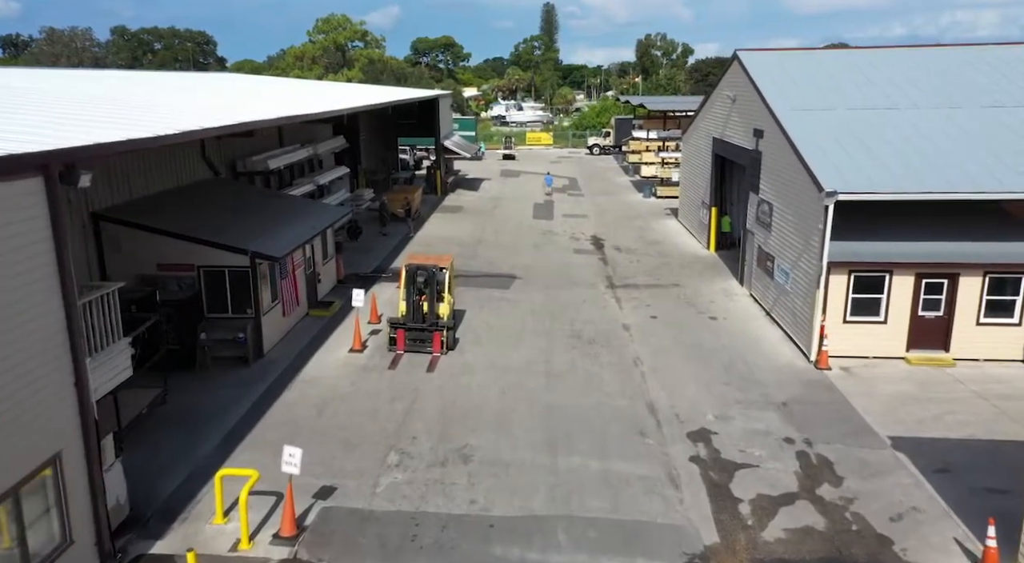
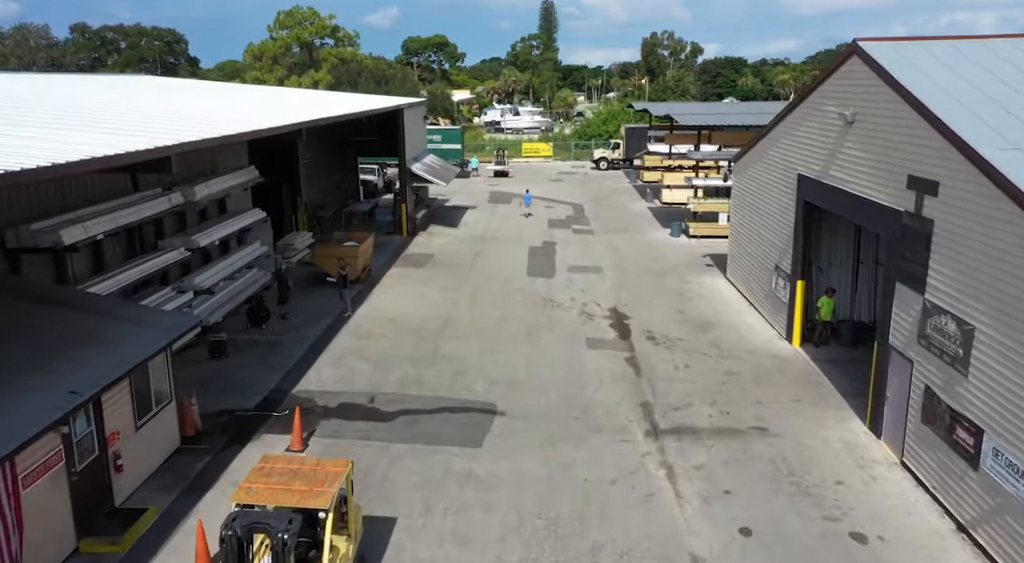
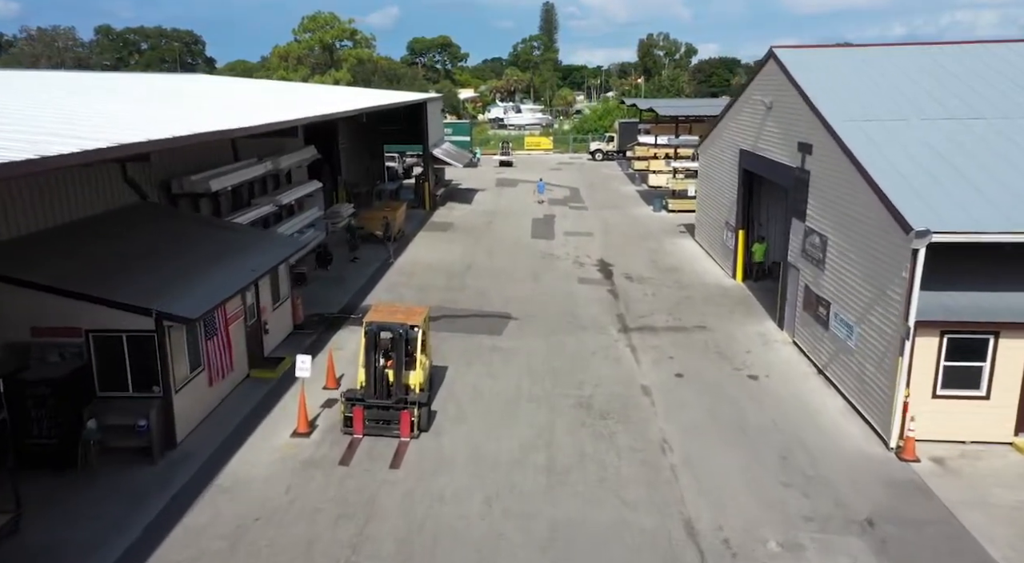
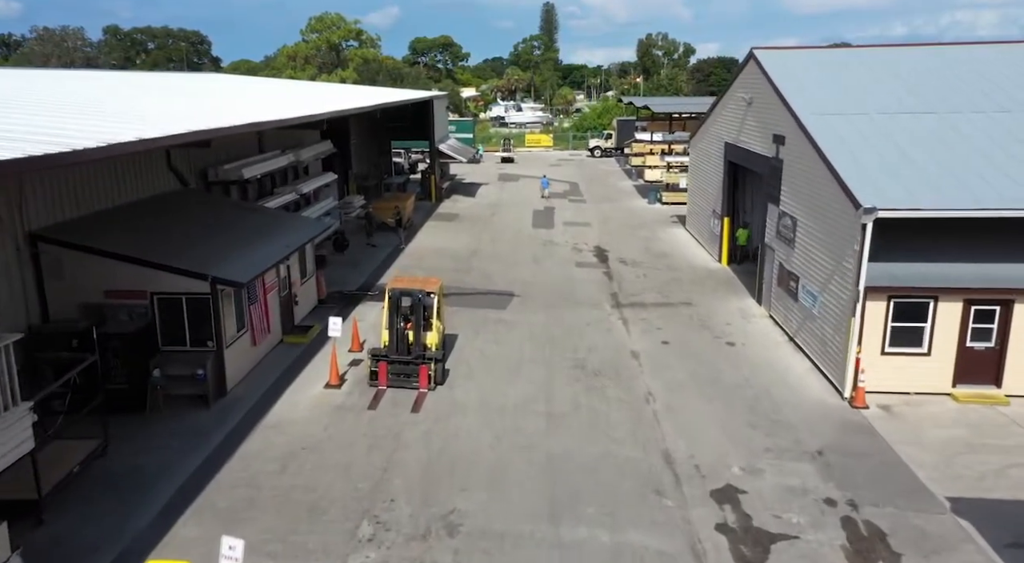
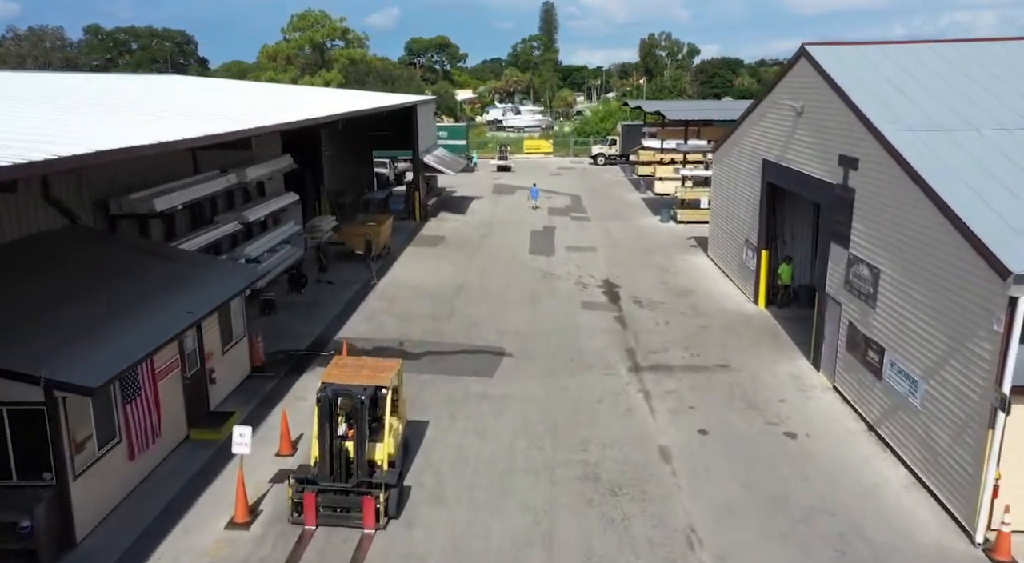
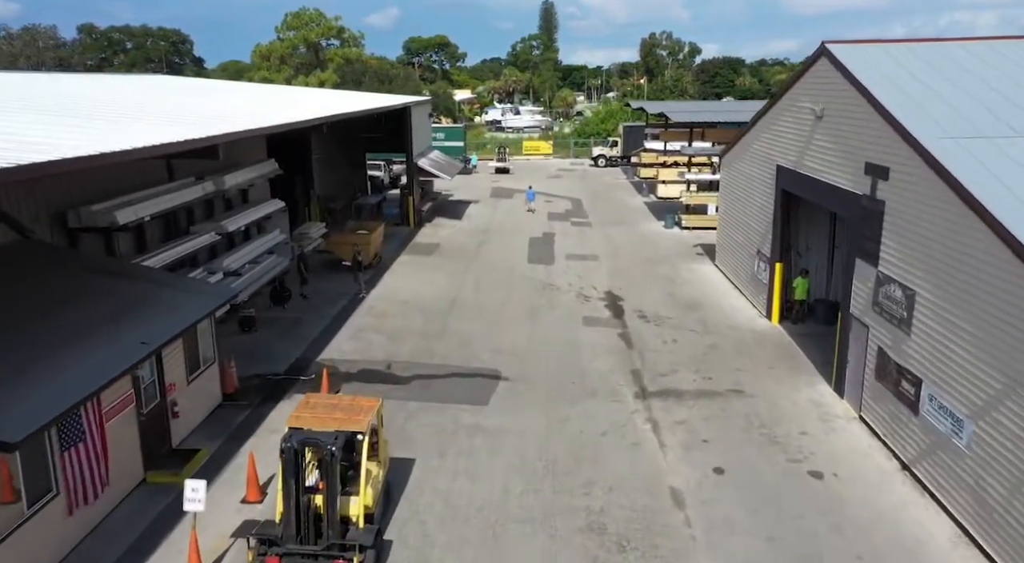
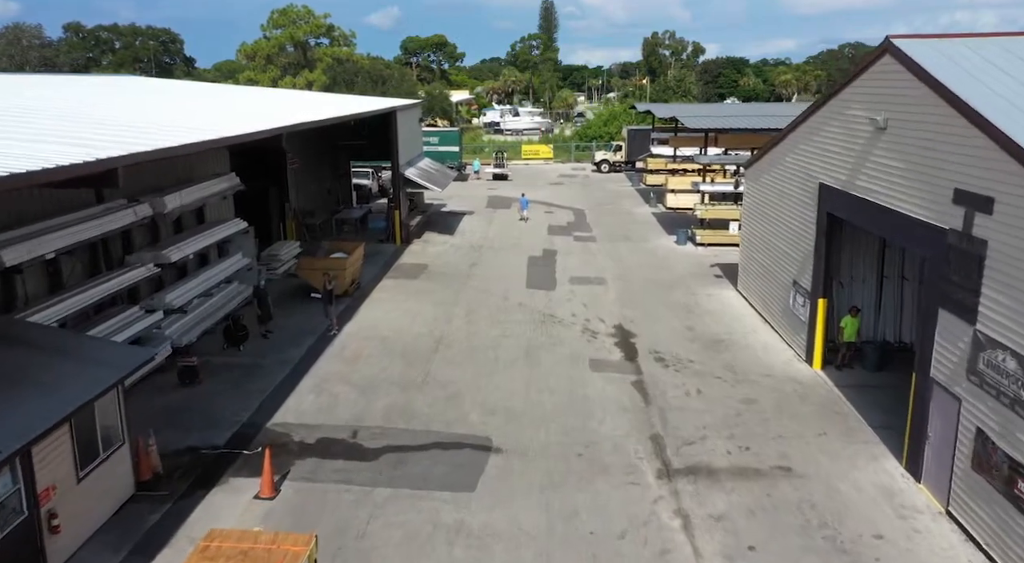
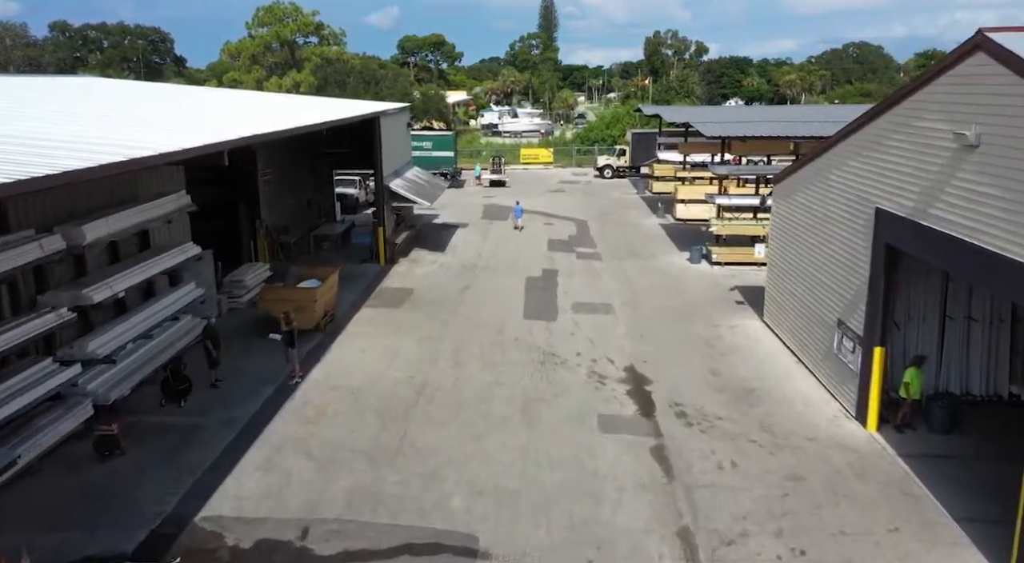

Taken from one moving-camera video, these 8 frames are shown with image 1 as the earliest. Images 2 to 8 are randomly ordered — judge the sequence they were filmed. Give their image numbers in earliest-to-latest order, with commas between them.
4, 3, 5, 6, 2, 7, 8
